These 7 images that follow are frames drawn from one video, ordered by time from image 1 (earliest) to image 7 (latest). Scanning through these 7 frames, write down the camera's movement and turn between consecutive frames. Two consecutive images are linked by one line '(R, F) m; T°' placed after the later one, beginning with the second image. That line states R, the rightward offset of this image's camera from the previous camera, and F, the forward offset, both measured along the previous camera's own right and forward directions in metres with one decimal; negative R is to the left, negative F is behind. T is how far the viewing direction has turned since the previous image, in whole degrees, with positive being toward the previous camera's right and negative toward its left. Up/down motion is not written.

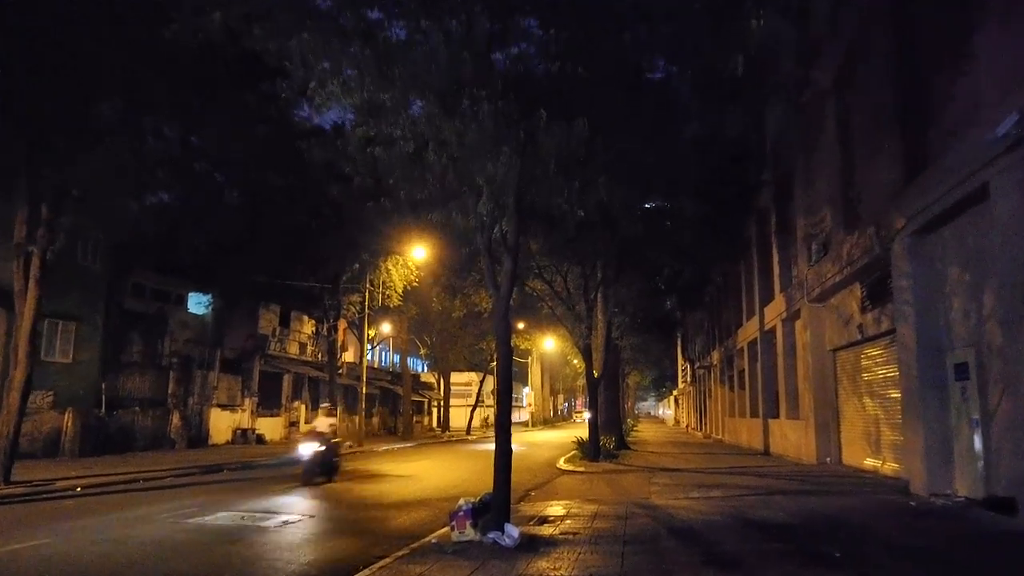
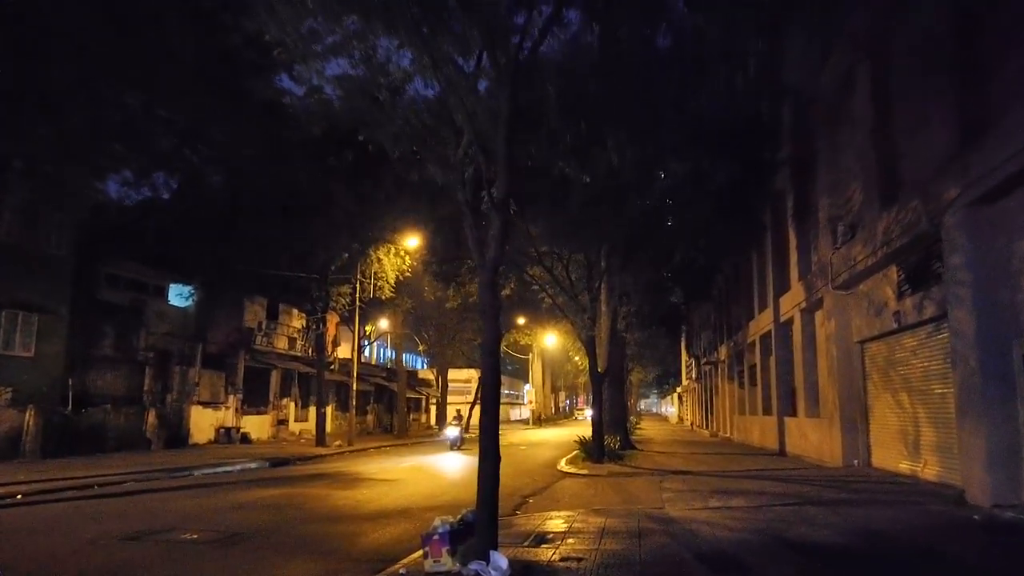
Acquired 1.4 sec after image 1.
(+0.1, +1.8) m; 0°
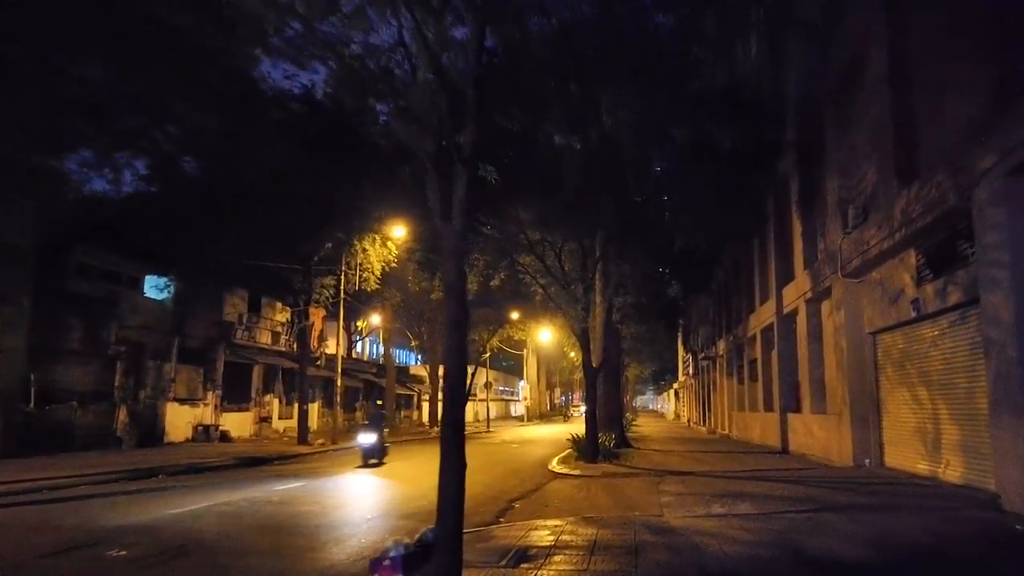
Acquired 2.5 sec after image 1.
(+0.2, +1.3) m; 0°
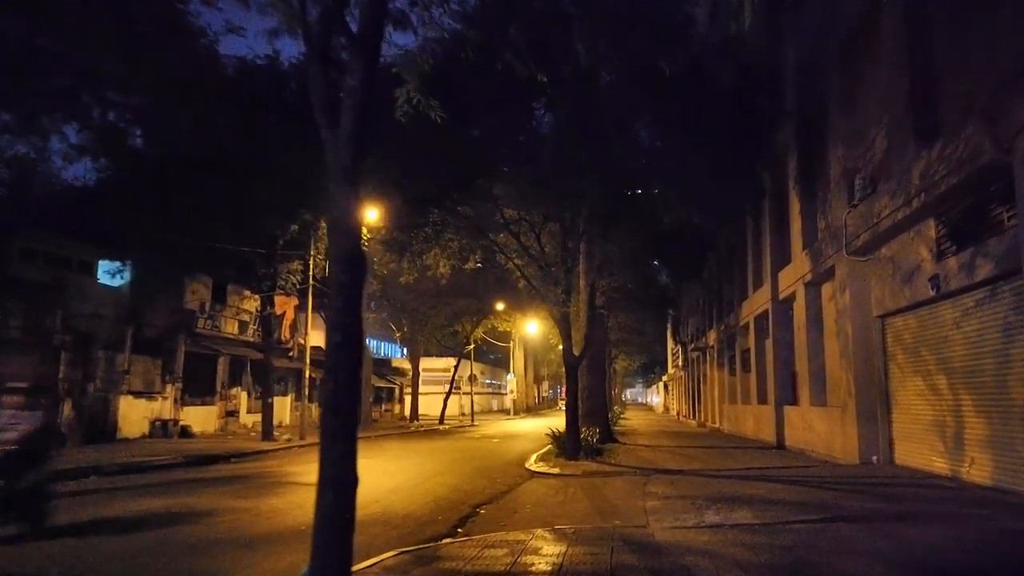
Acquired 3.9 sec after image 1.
(+0.4, +1.8) m; +1°
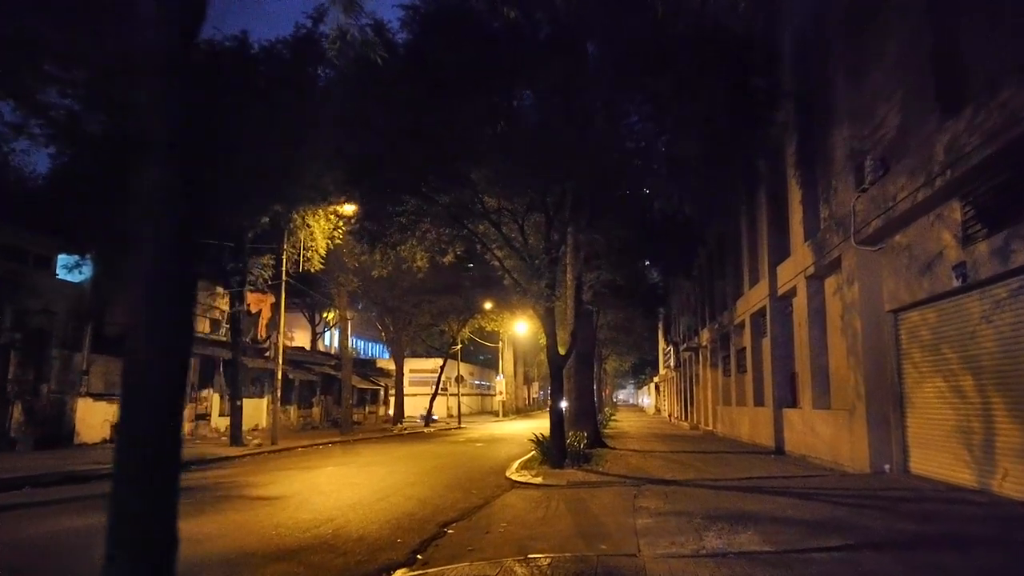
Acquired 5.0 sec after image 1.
(+0.2, +1.5) m; +1°
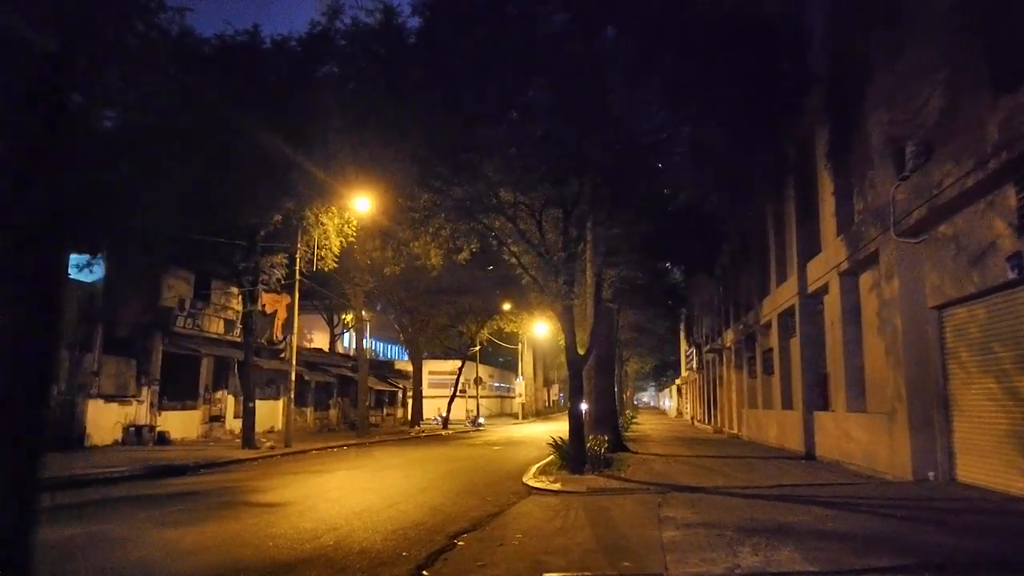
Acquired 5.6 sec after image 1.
(+0.1, +0.8) m; -1°
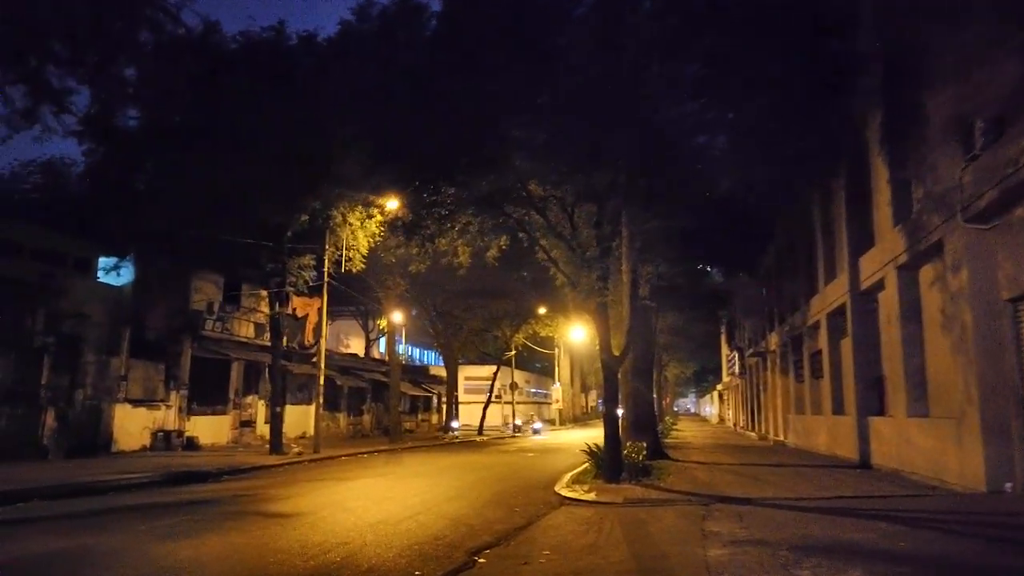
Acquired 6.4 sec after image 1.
(+0.1, +1.0) m; -3°
